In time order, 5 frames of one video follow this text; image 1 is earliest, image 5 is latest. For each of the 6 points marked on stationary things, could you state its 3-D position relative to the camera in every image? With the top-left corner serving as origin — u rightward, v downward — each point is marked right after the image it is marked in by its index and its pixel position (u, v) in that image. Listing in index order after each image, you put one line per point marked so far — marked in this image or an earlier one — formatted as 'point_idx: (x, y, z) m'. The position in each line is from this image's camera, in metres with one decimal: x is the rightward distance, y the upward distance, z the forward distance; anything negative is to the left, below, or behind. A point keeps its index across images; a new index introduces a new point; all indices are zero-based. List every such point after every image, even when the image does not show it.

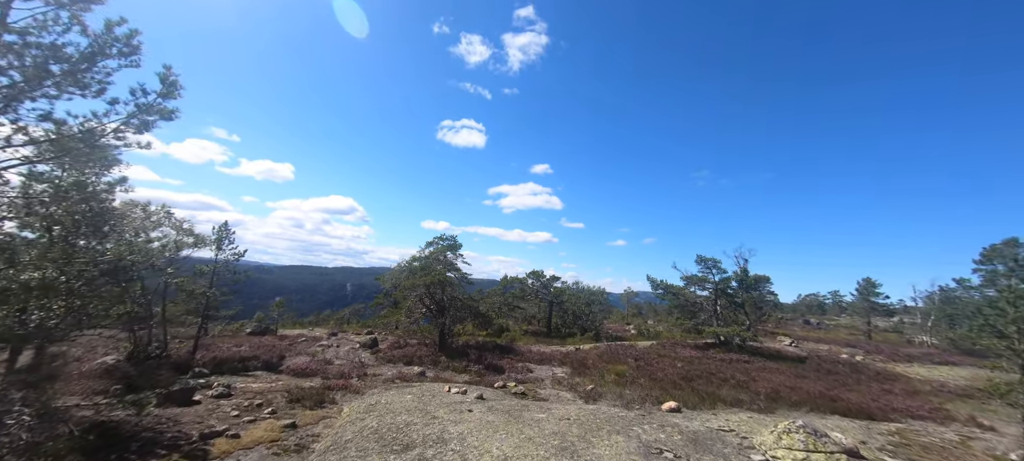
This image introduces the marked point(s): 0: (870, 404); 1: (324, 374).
0: (+15.1, -7.3, +16.4) m
1: (-9.4, -7.2, +19.4) m
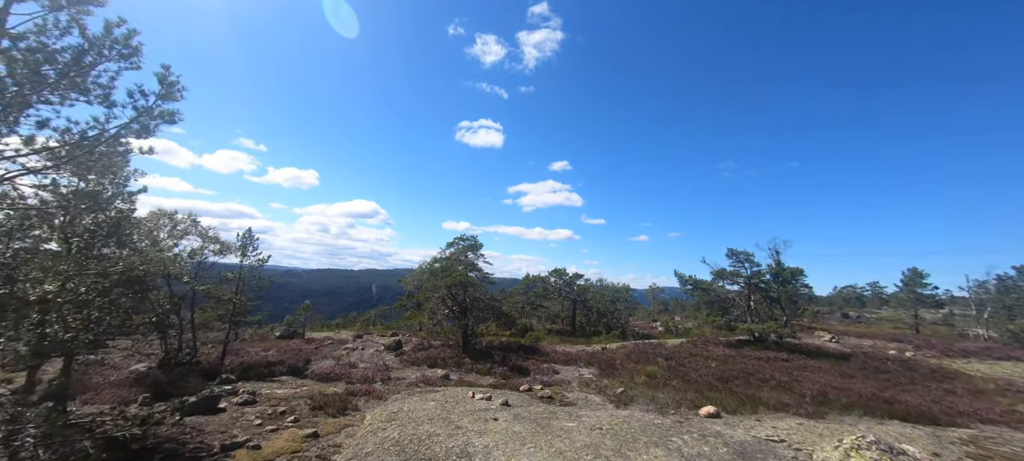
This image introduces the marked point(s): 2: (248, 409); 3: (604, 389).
0: (+16.2, -6.8, +15.0) m
1: (-8.1, -7.4, +19.3) m
2: (-9.1, -6.2, +13.4) m
3: (+4.2, -7.2, +17.5) m
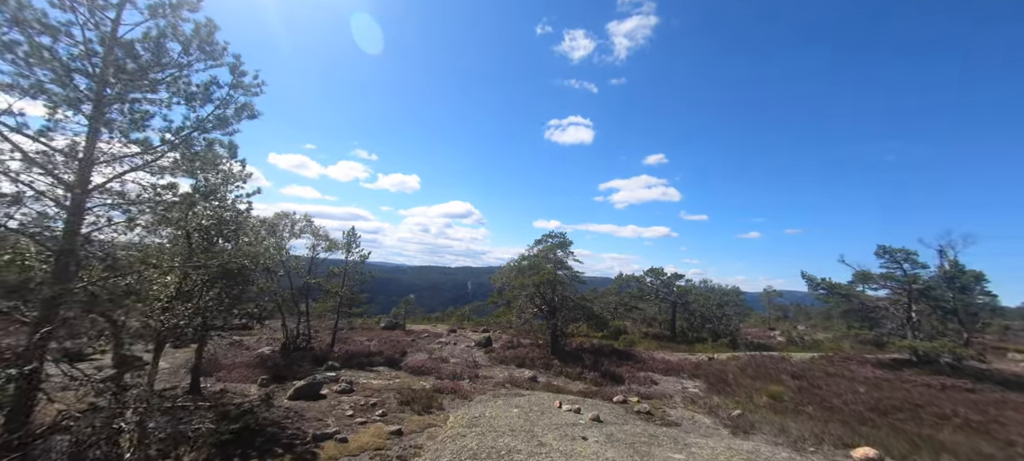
0: (+19.0, -6.4, +9.7) m
1: (-3.7, -7.2, +19.5) m
2: (-6.0, -6.0, +14.0) m
3: (+7.8, -6.9, +14.9) m
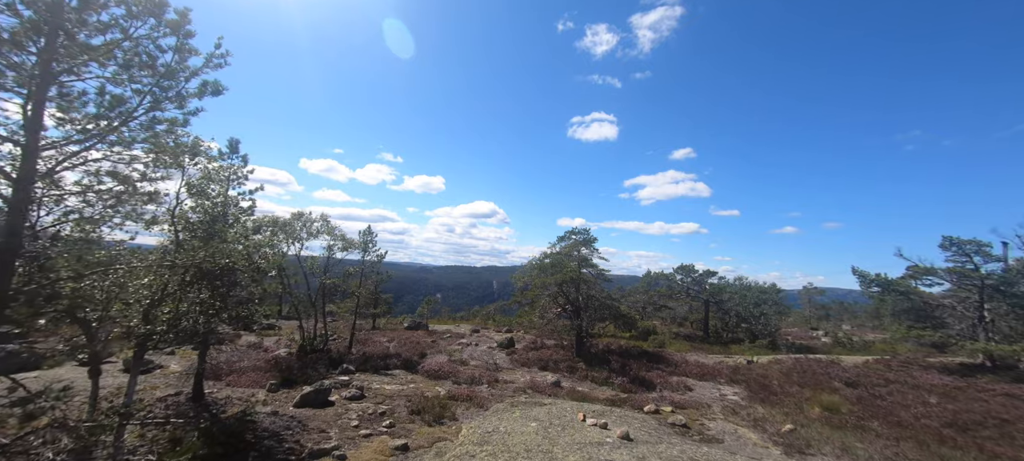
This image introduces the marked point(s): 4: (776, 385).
0: (+19.3, -5.9, +7.4) m
1: (-2.7, -7.1, +18.5) m
2: (-5.4, -5.9, +13.2) m
3: (+8.5, -6.6, +13.3) m
4: (+13.3, -7.8, +19.6) m
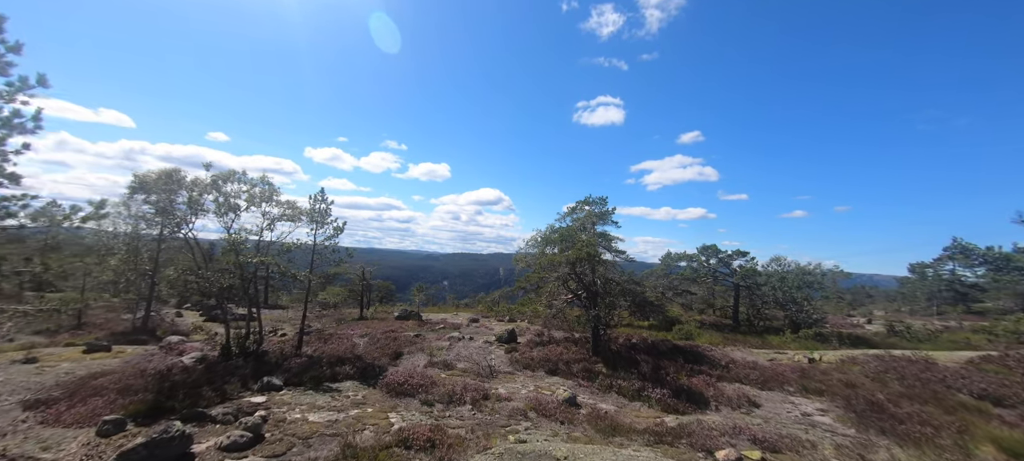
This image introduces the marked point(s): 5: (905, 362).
0: (+19.0, -4.5, +1.4) m
1: (-2.9, -5.5, +13.0) m
2: (-5.6, -4.6, +7.6) m
3: (+8.3, -5.1, +7.5) m
4: (+13.1, -6.0, +13.7) m
5: (+20.1, -6.7, +19.9) m
